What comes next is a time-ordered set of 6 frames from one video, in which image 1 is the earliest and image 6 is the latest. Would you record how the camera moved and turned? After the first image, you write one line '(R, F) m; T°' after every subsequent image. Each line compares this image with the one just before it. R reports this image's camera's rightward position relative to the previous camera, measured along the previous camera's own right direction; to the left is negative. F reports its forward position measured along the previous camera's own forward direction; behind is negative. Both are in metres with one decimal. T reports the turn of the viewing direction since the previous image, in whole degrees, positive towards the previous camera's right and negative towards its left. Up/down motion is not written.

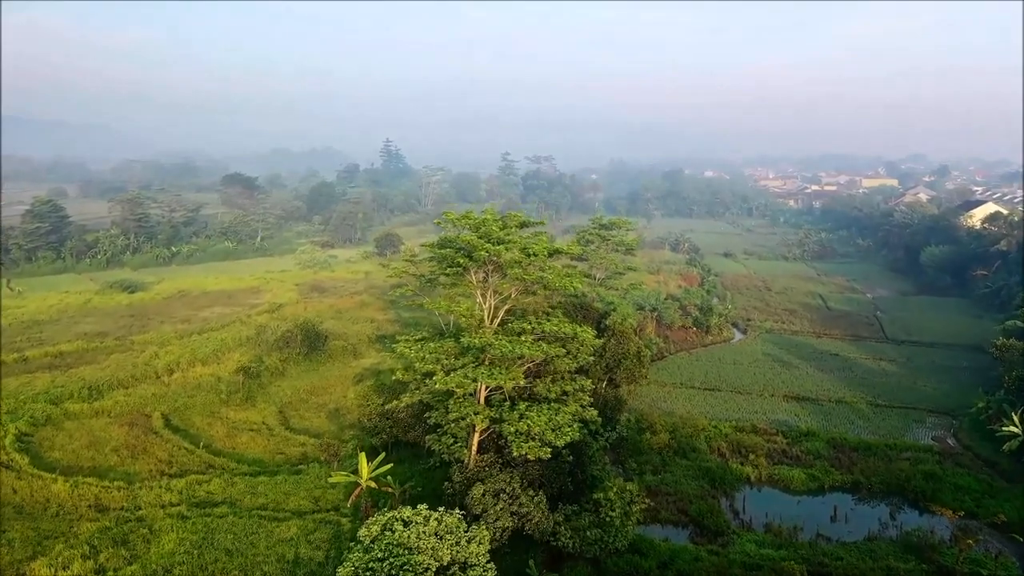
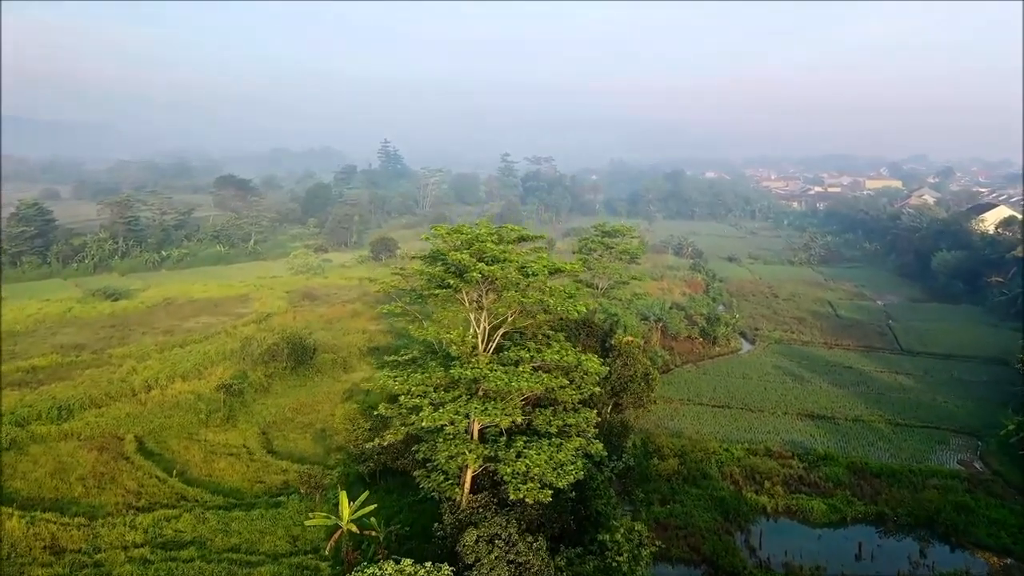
(+0.1, +1.1) m; 0°
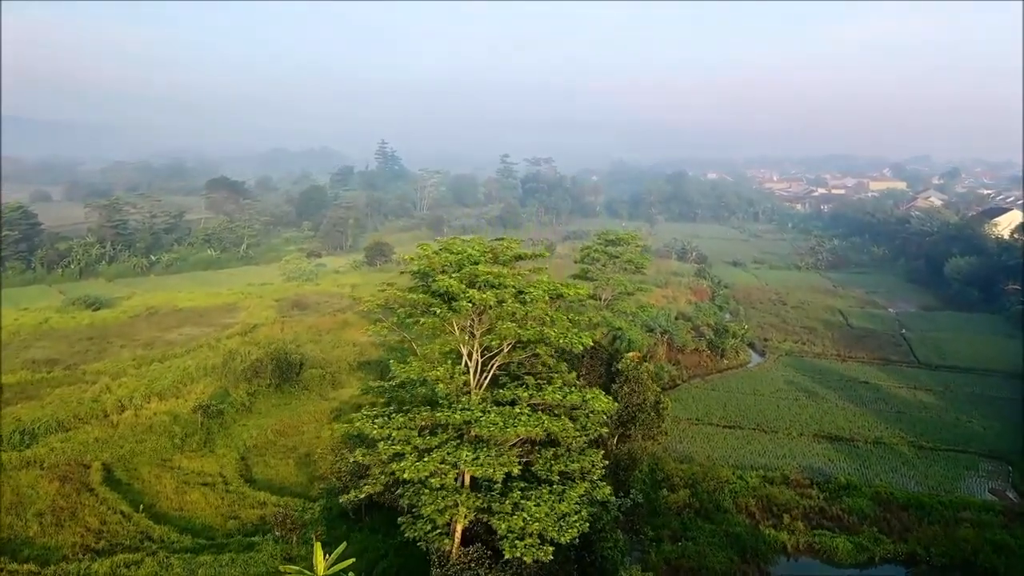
(+0.1, +1.1) m; 0°
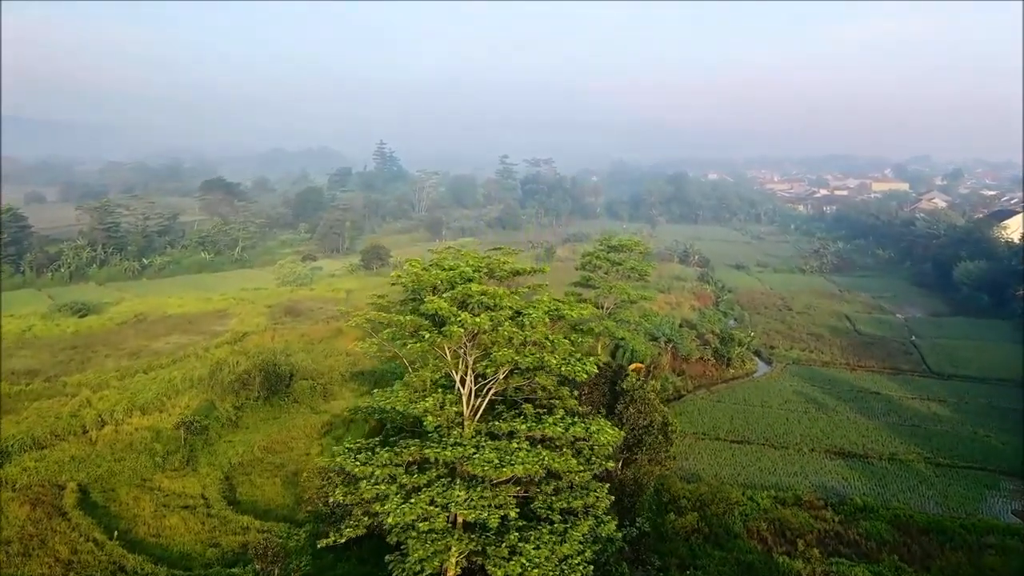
(0.0, +0.7) m; 0°
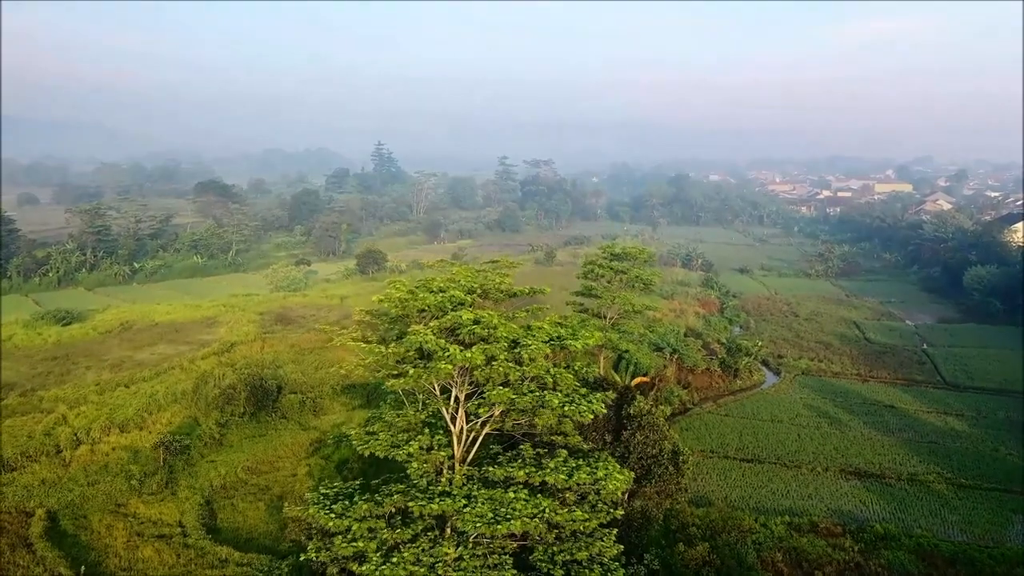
(0.0, +0.8) m; 0°
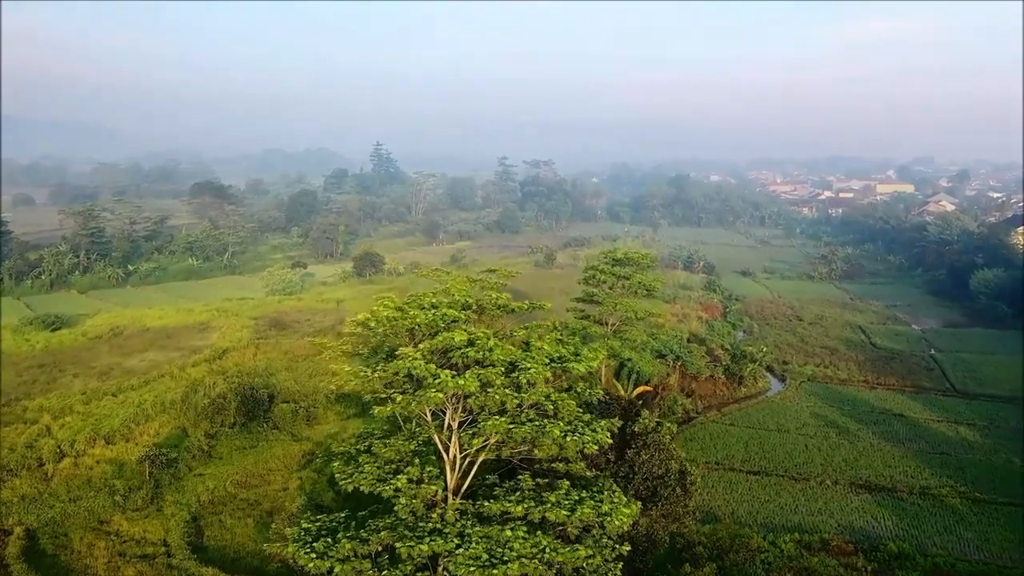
(0.0, +0.5) m; 0°
